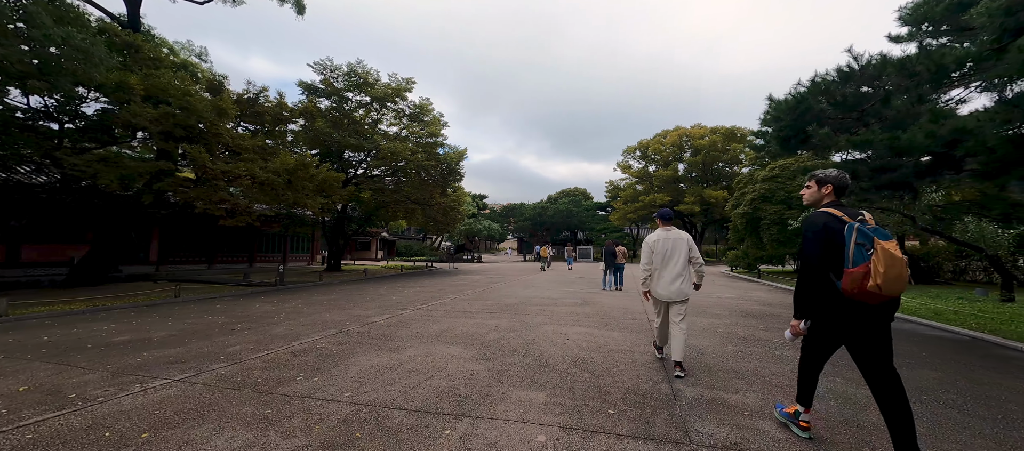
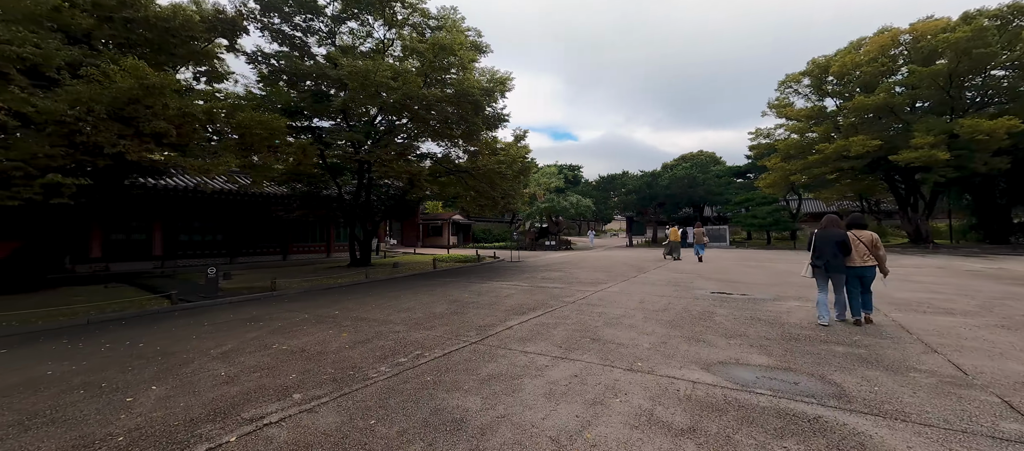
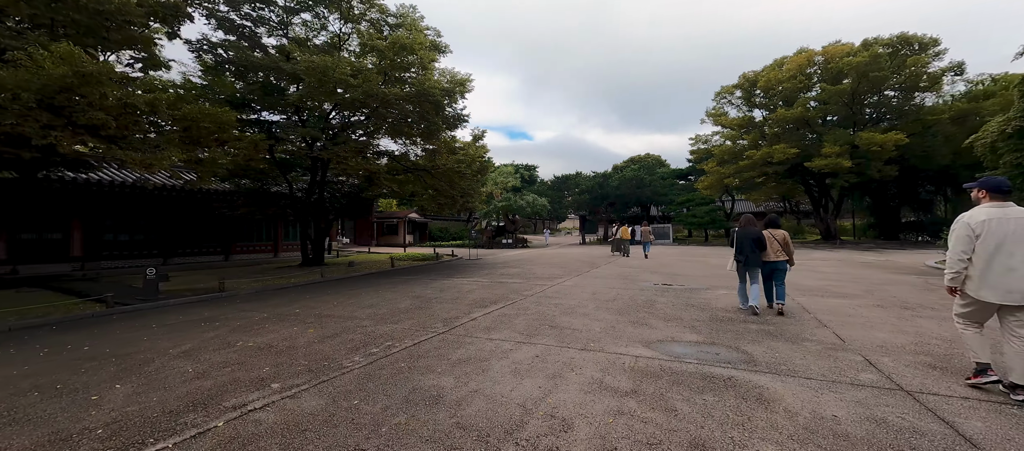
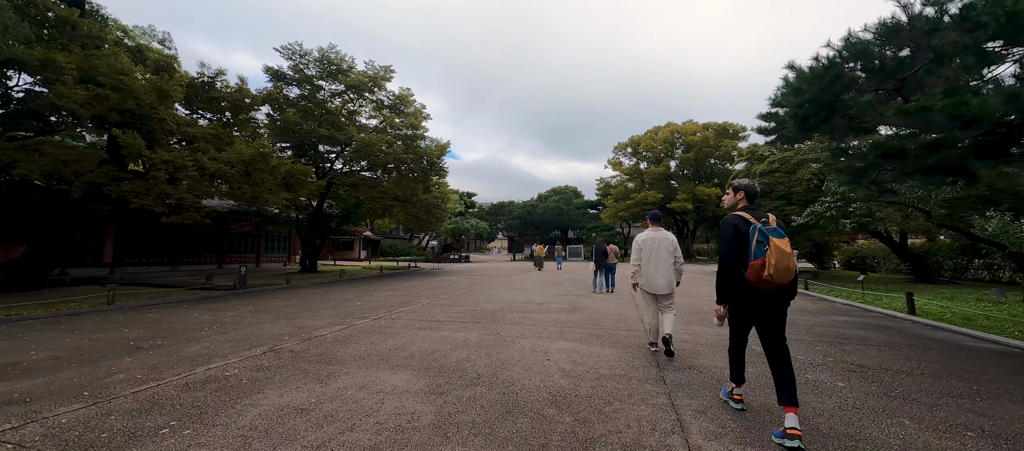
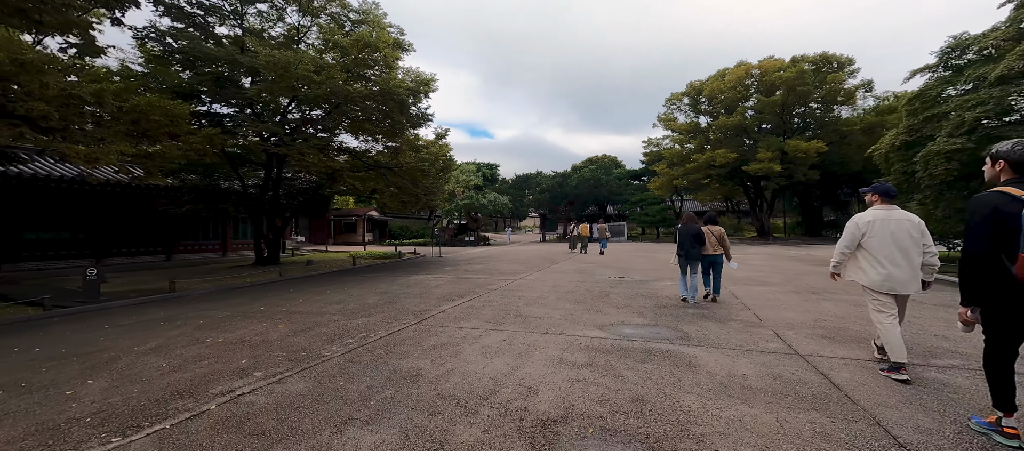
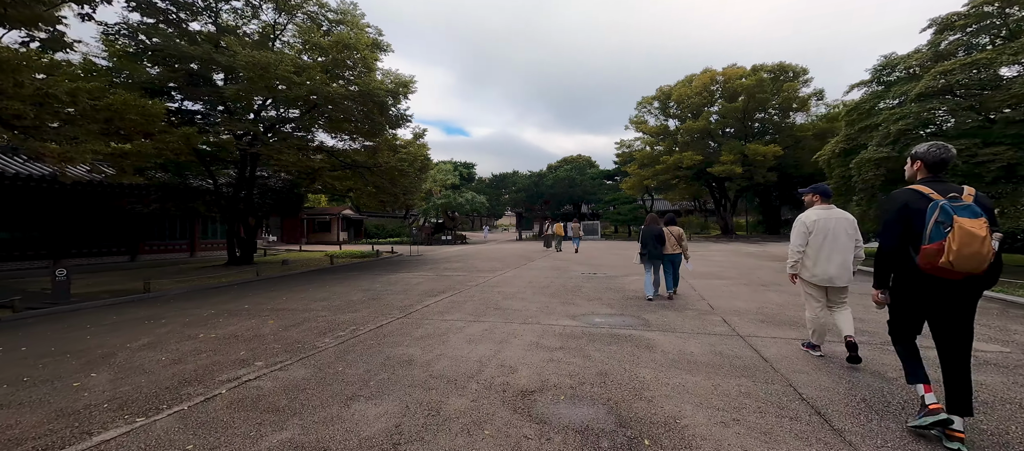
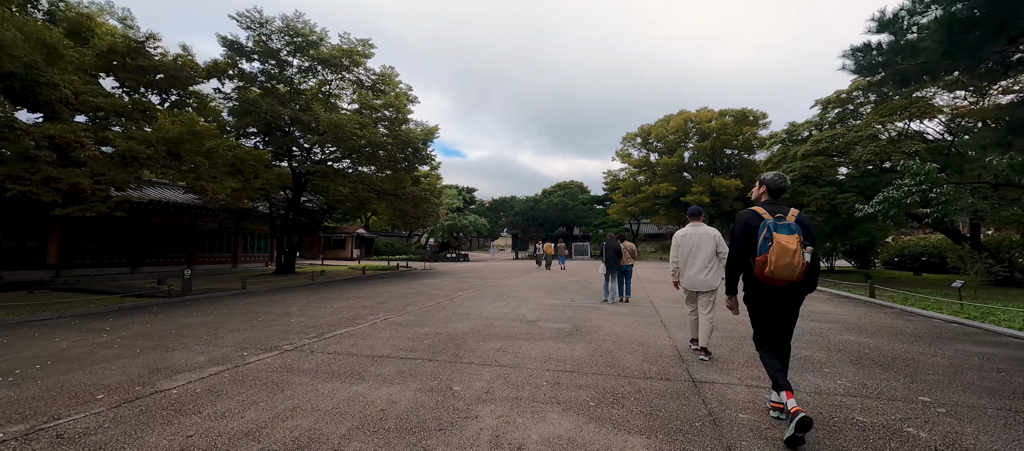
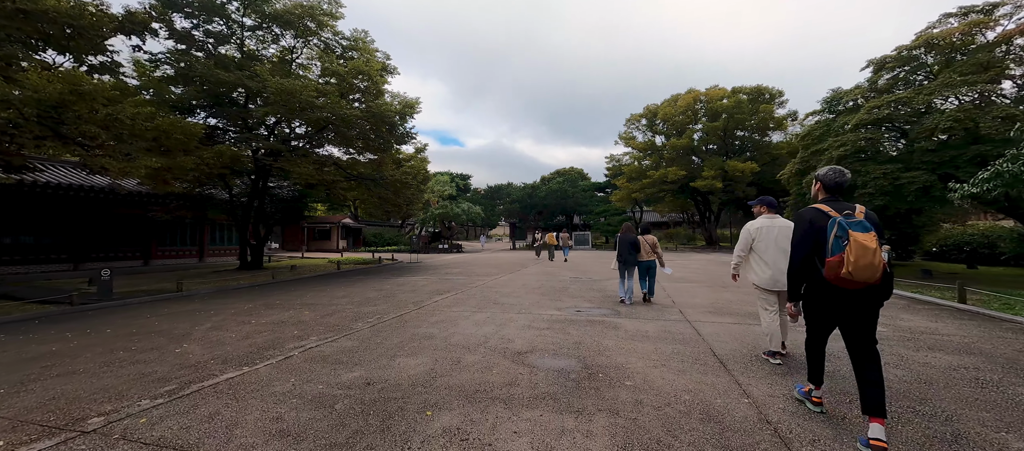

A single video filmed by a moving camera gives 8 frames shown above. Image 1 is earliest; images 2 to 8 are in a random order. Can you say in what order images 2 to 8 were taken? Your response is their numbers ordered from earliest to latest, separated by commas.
4, 7, 8, 6, 5, 3, 2
